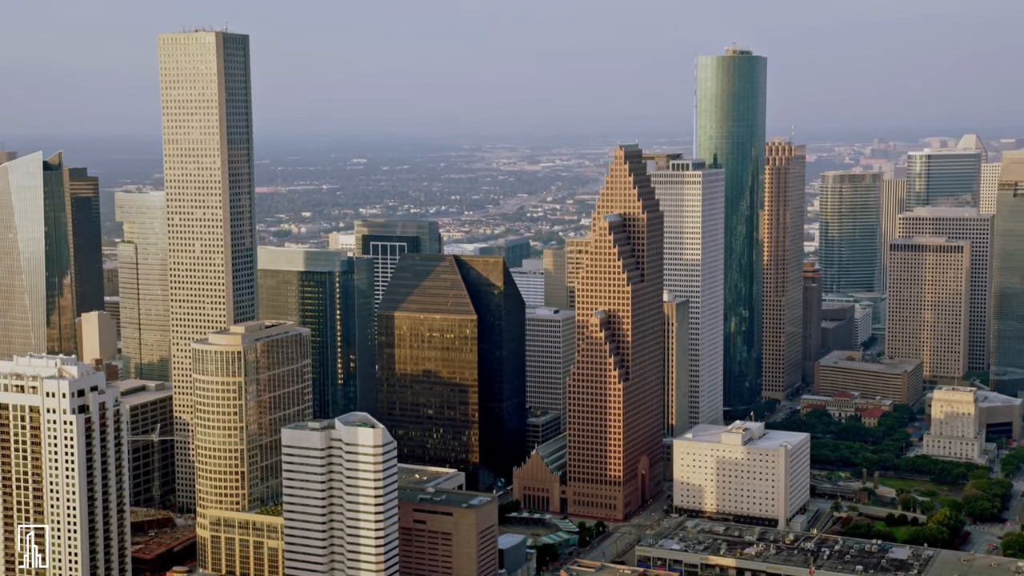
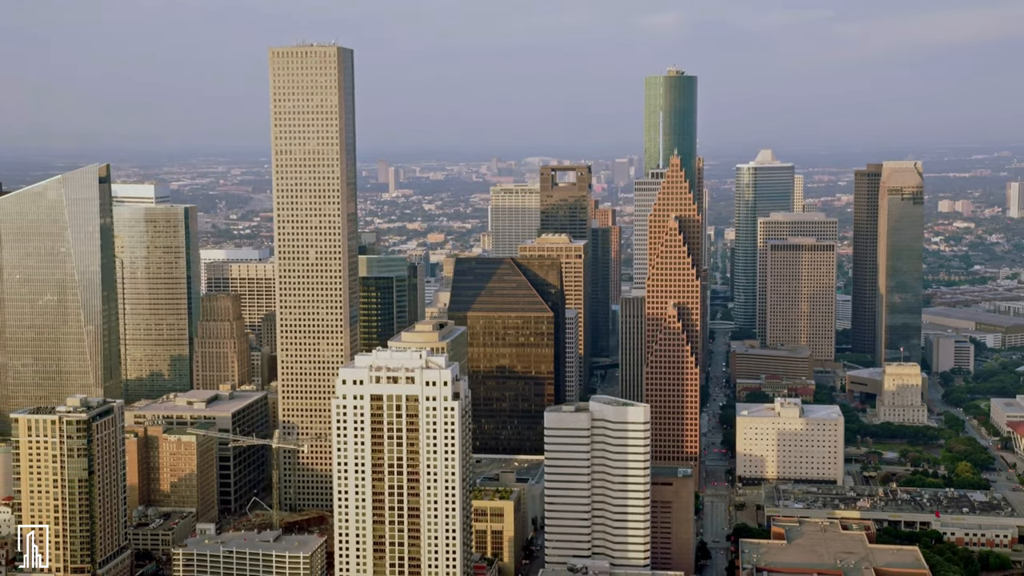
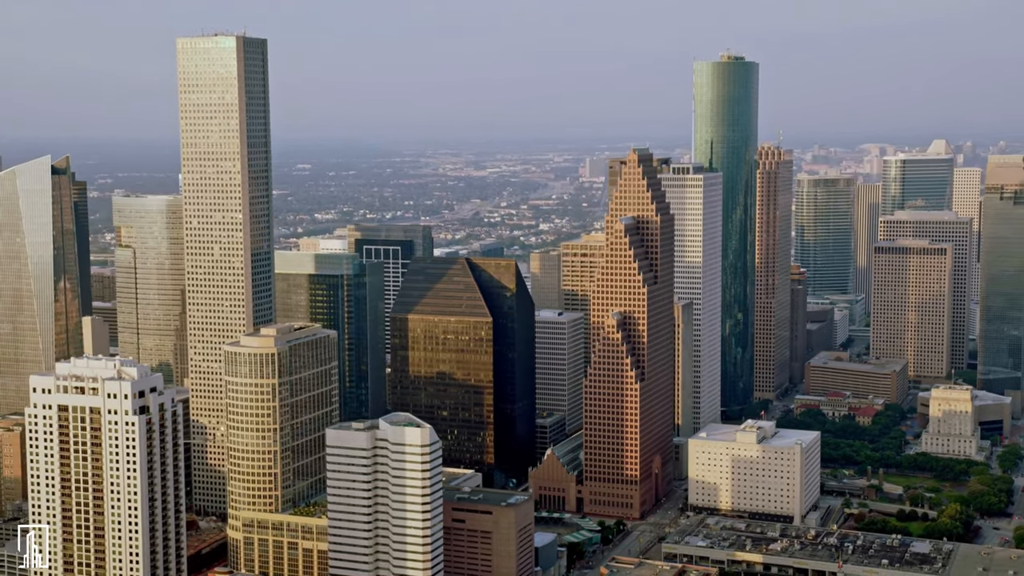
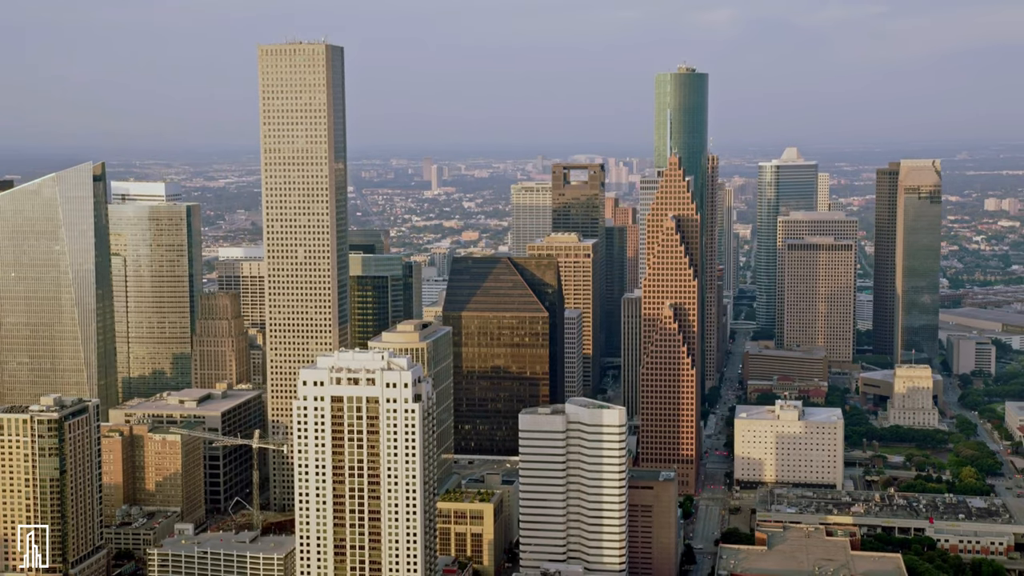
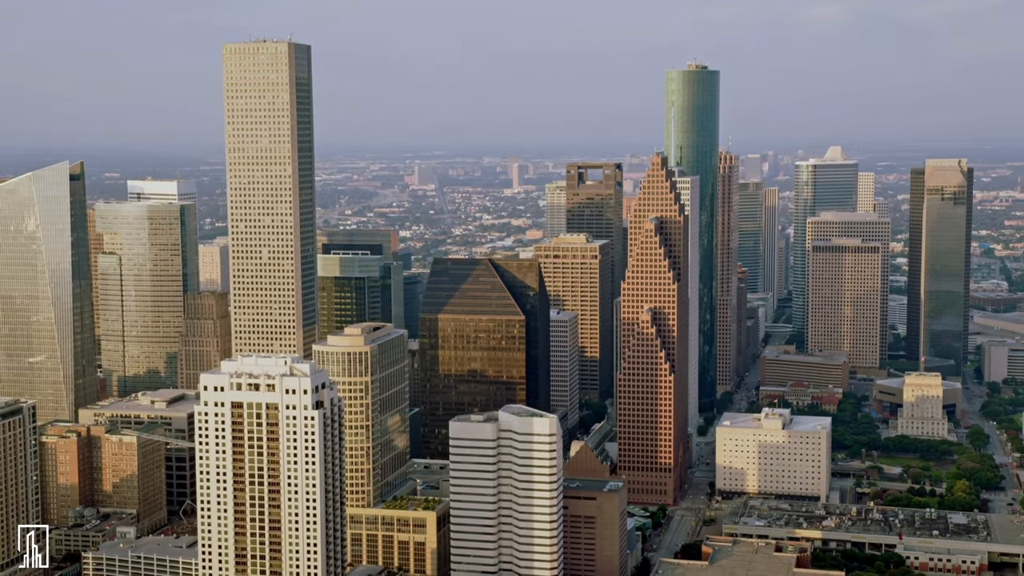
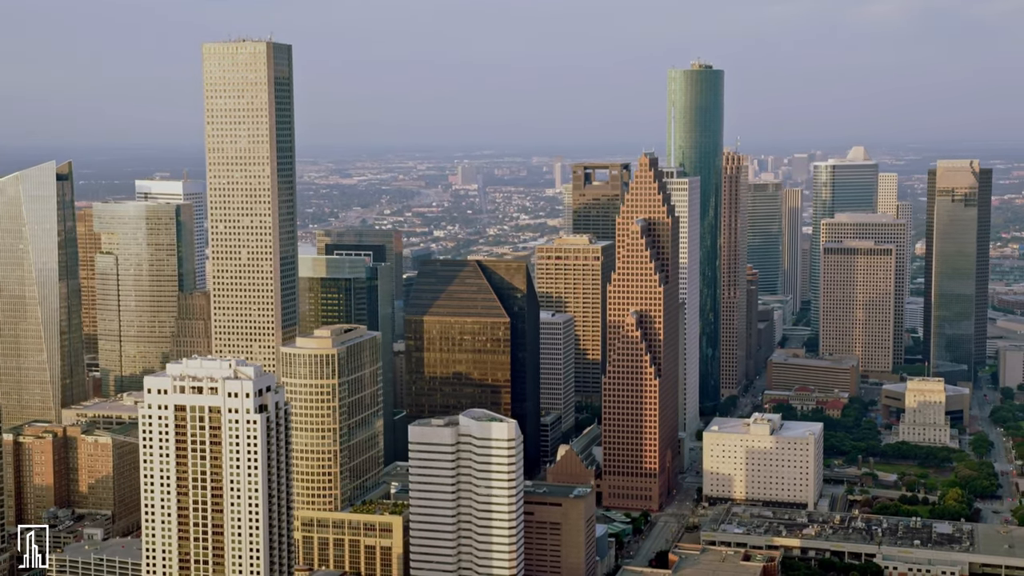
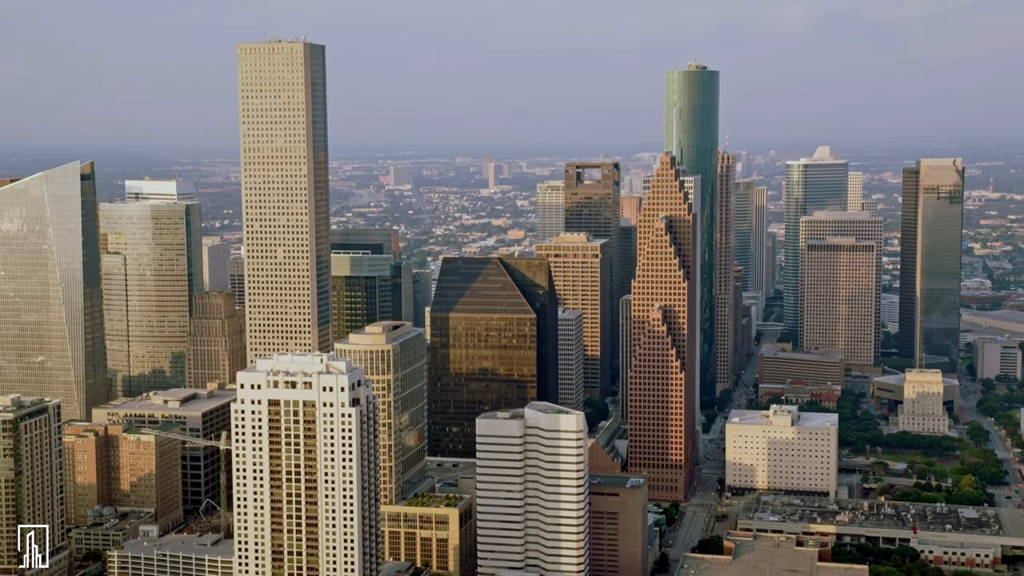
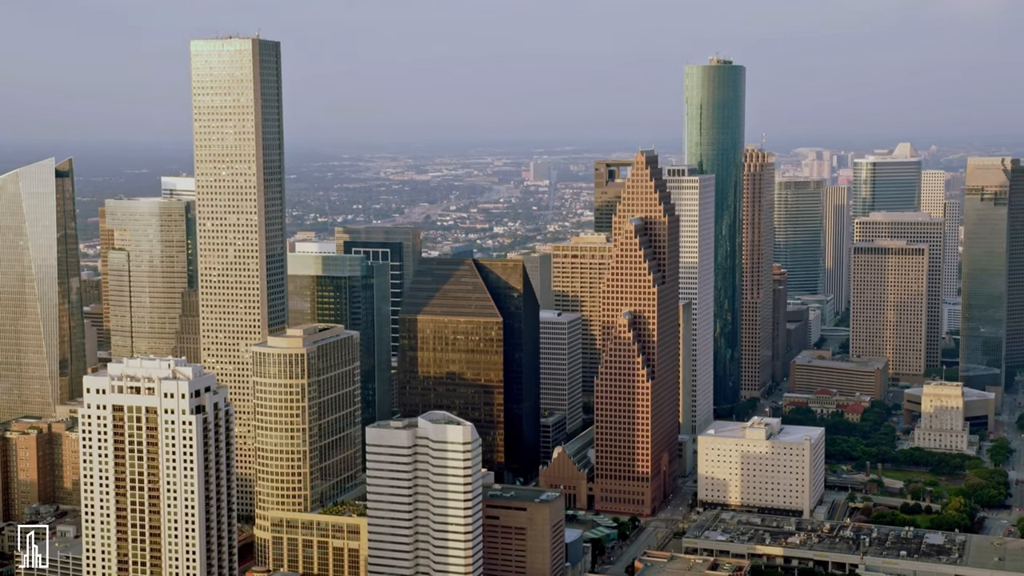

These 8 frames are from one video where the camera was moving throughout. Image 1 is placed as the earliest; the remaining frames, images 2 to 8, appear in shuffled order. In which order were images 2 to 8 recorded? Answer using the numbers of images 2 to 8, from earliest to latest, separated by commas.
3, 8, 6, 5, 7, 4, 2
